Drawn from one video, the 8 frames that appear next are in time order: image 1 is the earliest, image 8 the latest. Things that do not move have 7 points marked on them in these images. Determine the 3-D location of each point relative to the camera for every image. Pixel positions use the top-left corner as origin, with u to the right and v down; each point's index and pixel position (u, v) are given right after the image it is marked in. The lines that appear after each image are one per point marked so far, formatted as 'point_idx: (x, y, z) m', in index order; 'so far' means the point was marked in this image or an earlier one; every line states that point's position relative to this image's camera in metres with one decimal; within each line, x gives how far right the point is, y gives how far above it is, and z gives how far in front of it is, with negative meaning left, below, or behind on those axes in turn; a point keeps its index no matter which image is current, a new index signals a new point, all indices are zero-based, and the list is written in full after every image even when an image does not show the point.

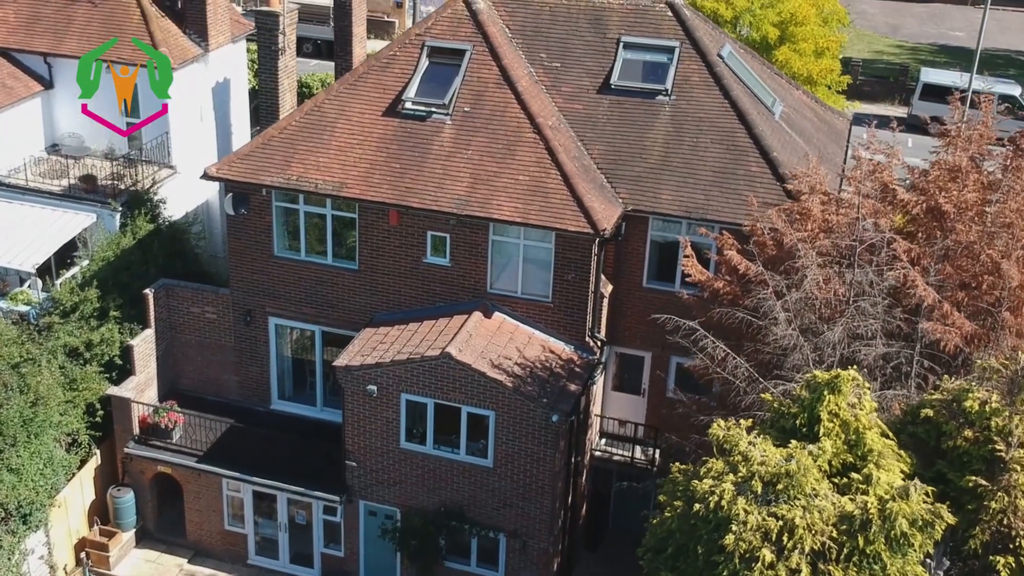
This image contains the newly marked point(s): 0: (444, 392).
0: (-1.3, -1.9, +19.7) m
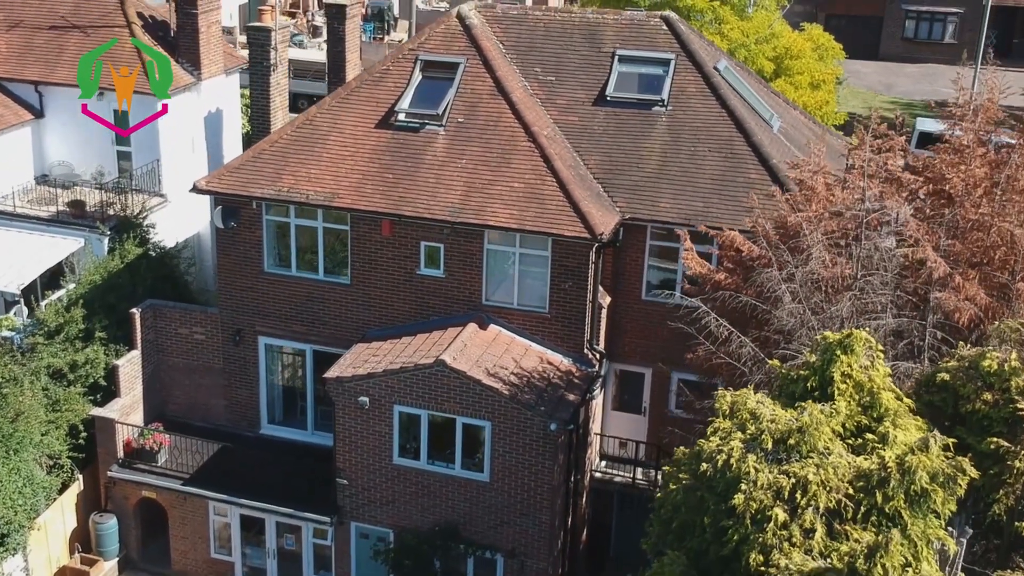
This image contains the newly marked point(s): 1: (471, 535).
0: (-1.3, -2.1, +19.0) m
1: (-0.8, -4.6, +19.8) m
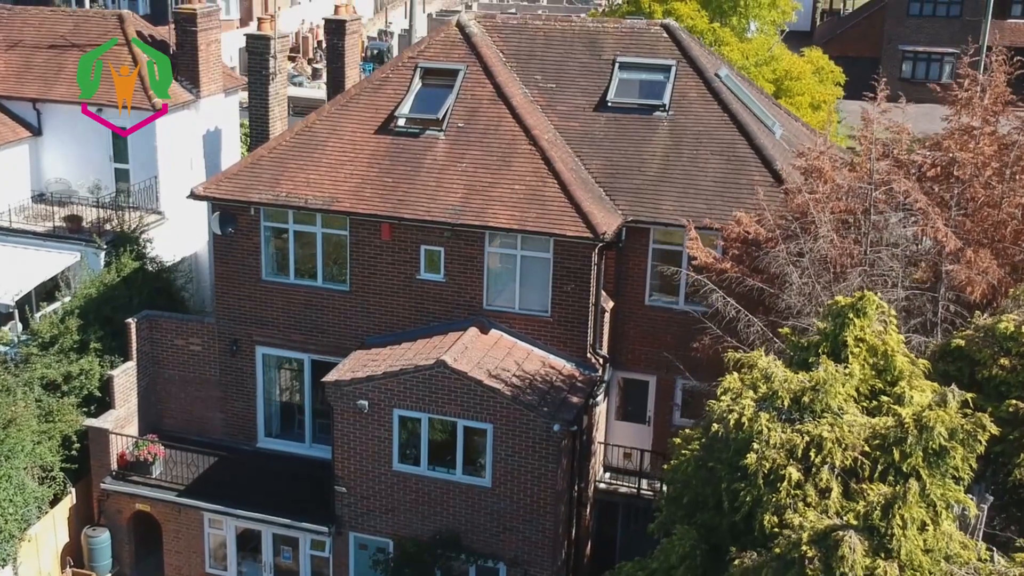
0: (-1.3, -2.1, +18.6) m
1: (-0.8, -4.7, +19.3) m
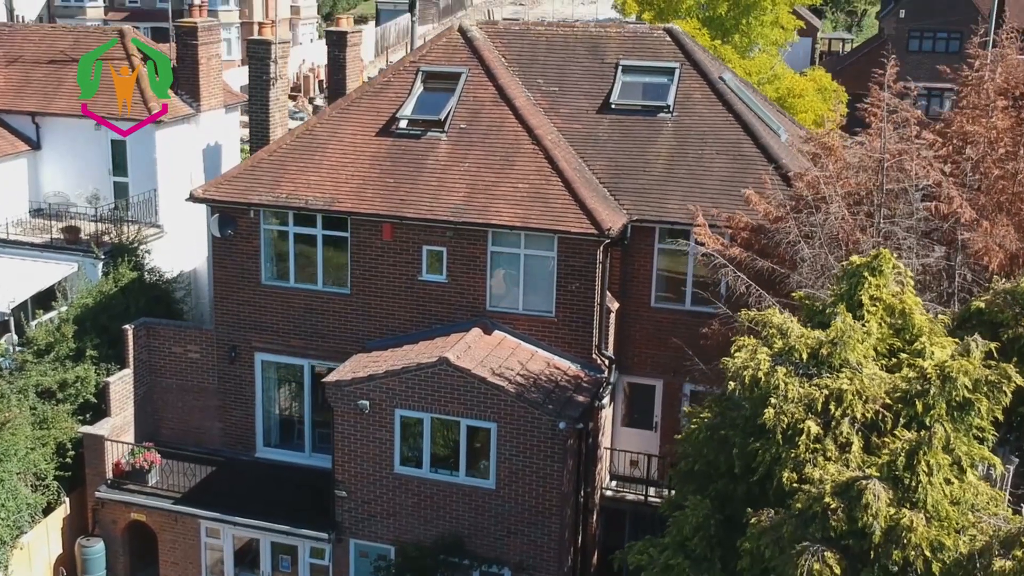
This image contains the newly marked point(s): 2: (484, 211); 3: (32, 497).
0: (-1.2, -2.0, +18.2) m
1: (-0.7, -4.6, +18.8) m
2: (-0.5, +1.4, +19.5) m
3: (-9.1, -3.9, +19.9) m
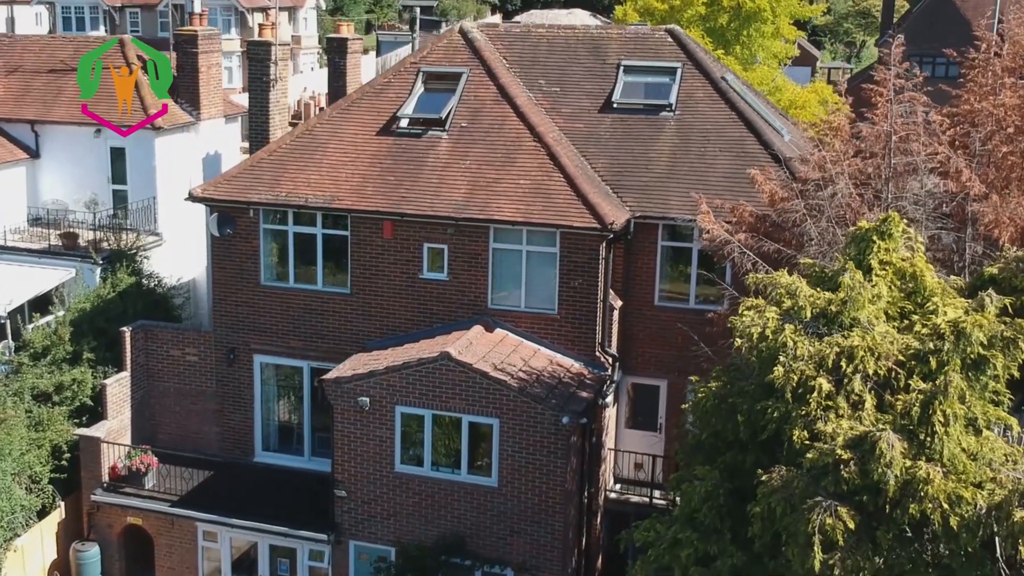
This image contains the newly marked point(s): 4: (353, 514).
0: (-1.2, -1.9, +17.9) m
1: (-0.6, -4.5, +18.4) m
2: (-0.5, +1.5, +19.4) m
3: (-9.0, -3.9, +19.6) m
4: (-2.8, -4.1, +18.9) m
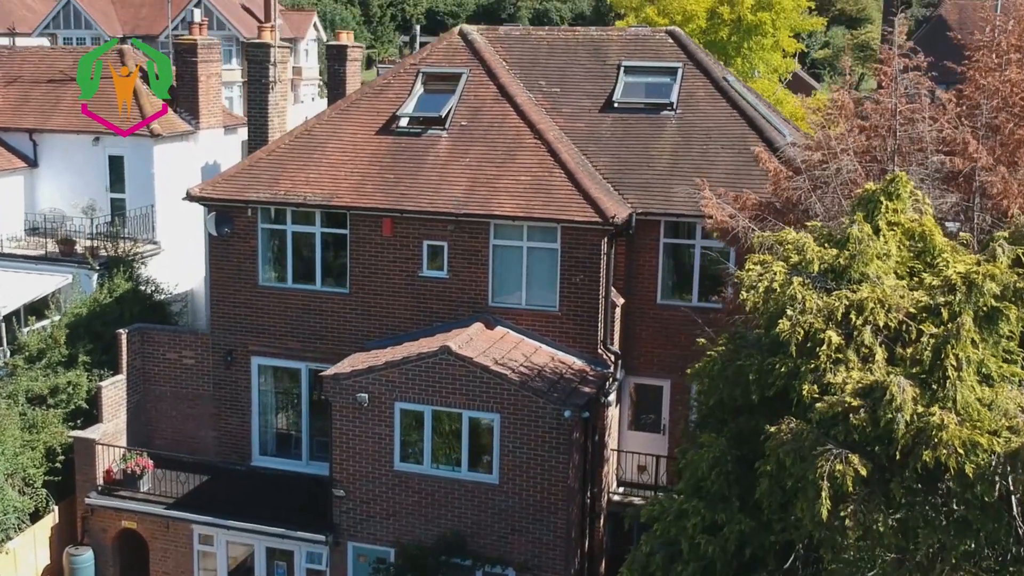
0: (-1.1, -1.8, +17.6) m
1: (-0.6, -4.4, +18.0) m
2: (-0.5, +1.6, +19.2) m
3: (-9.0, -3.9, +19.2) m
4: (-2.8, -4.0, +18.6) m
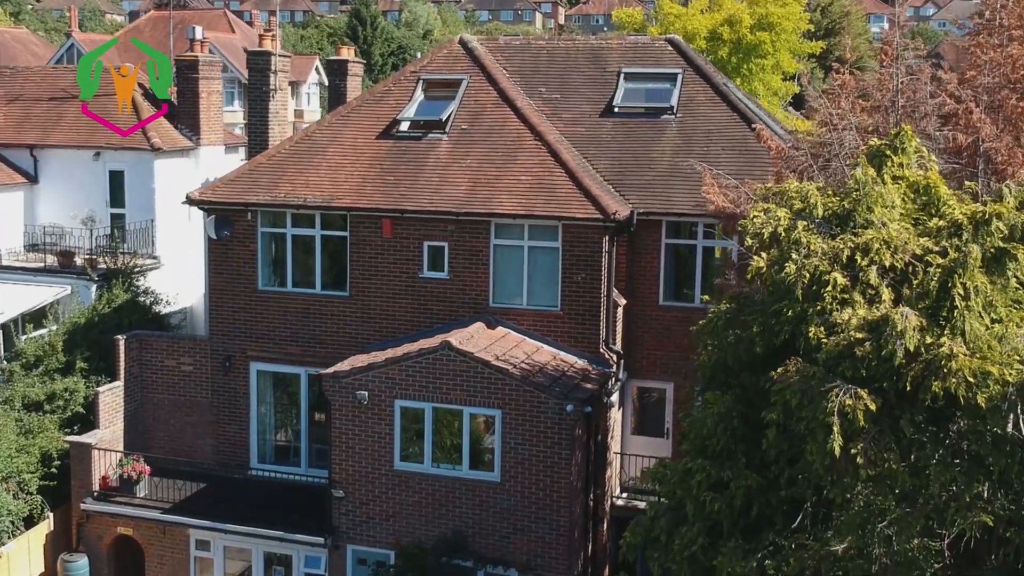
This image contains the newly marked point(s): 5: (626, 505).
0: (-1.1, -1.7, +17.4) m
1: (-0.6, -4.4, +17.7) m
2: (-0.5, +1.6, +19.1) m
3: (-9.0, -3.9, +19.0) m
4: (-2.8, -4.0, +18.3) m
5: (+2.2, -4.1, +20.1) m
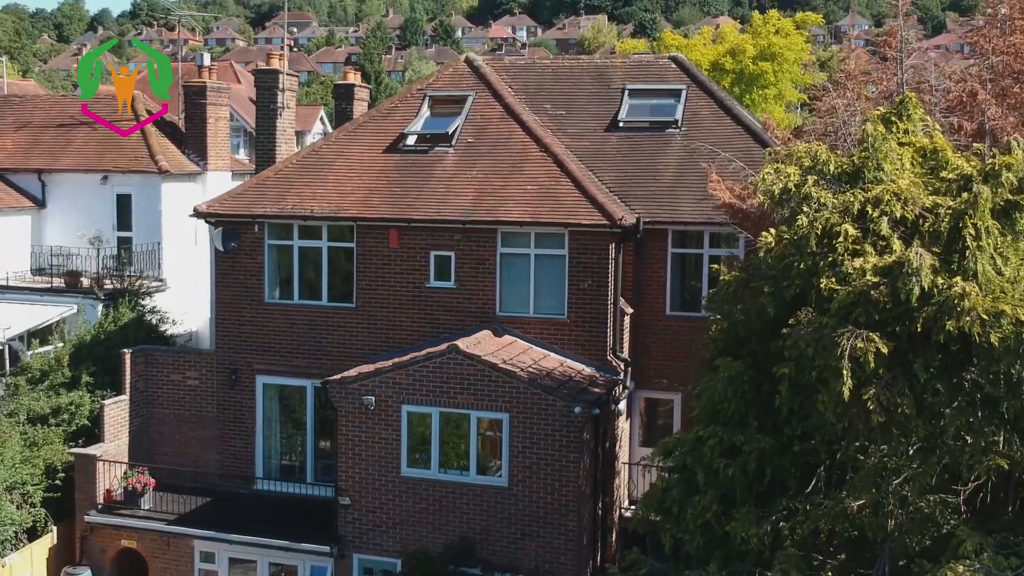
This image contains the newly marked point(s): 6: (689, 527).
0: (-1.0, -1.8, +17.4) m
1: (-0.4, -4.5, +17.5) m
2: (-0.4, +1.4, +19.2) m
3: (-8.8, -4.1, +18.8) m
4: (-2.7, -4.1, +18.1) m
5: (+2.3, -4.3, +19.9) m
6: (+2.0, -2.8, +11.9) m
